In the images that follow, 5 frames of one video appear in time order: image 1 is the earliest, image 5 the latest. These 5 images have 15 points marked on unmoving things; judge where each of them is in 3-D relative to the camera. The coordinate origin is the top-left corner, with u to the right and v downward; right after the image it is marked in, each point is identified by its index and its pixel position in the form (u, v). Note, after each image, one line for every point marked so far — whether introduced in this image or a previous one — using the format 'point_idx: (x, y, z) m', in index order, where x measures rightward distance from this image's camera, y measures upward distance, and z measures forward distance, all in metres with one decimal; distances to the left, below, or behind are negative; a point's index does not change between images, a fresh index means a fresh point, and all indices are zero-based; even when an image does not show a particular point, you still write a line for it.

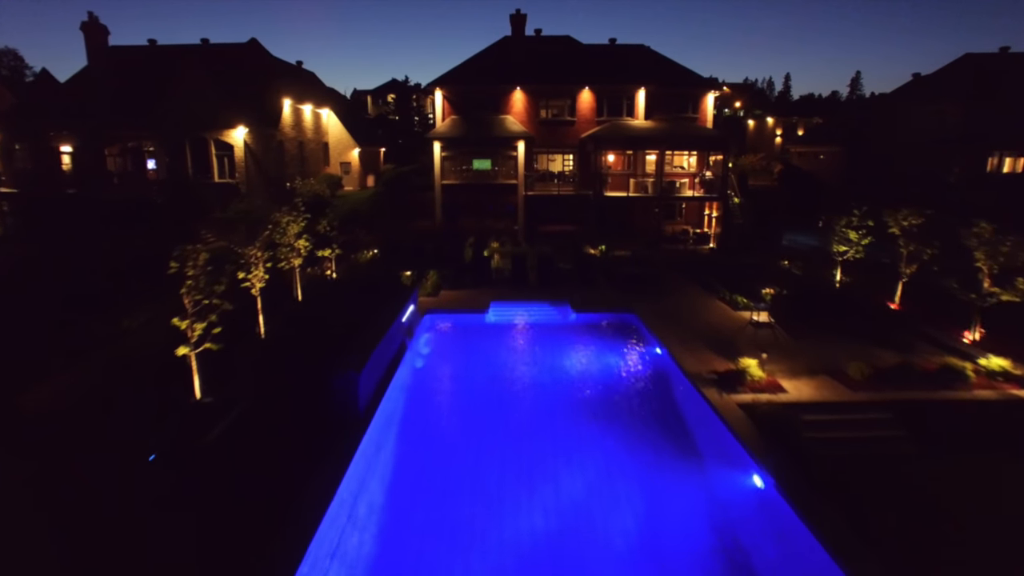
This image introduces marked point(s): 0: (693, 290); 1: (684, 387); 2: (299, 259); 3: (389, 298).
0: (+4.9, -0.1, +19.1) m
1: (+3.0, -1.7, +12.4) m
2: (-5.5, +0.7, +18.0) m
3: (-3.0, -0.3, +17.5) m
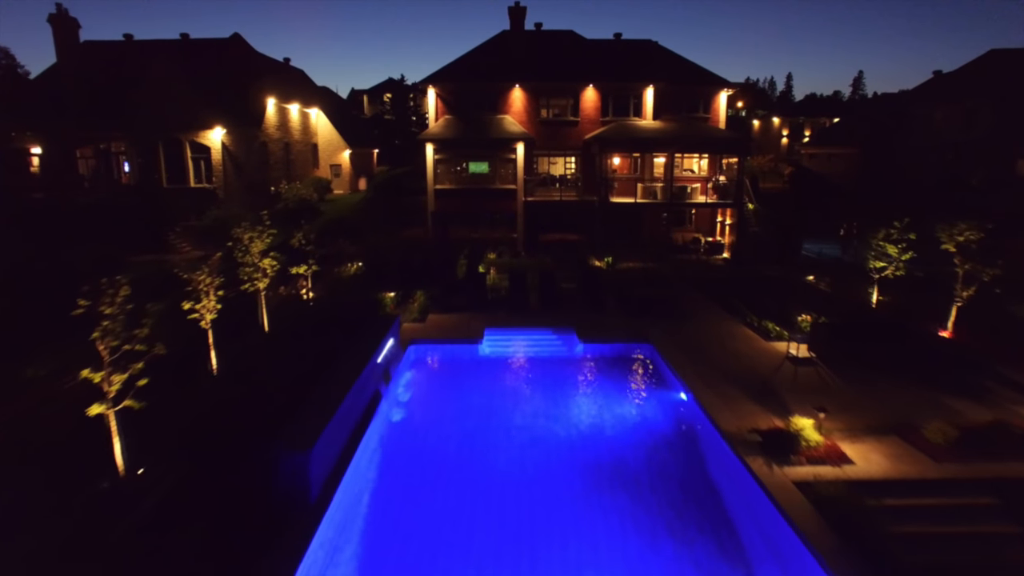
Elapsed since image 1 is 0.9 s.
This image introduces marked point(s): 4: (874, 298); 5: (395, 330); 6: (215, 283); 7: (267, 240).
0: (+4.8, -0.6, +16.8) m
1: (+3.0, -2.3, +10.1) m
2: (-5.5, +0.2, +15.7) m
3: (-3.1, -0.8, +15.2) m
4: (+9.4, -0.3, +18.3) m
5: (-2.5, -0.9, +14.9) m
6: (-5.2, +0.1, +12.4) m
7: (-5.4, +1.0, +15.4) m
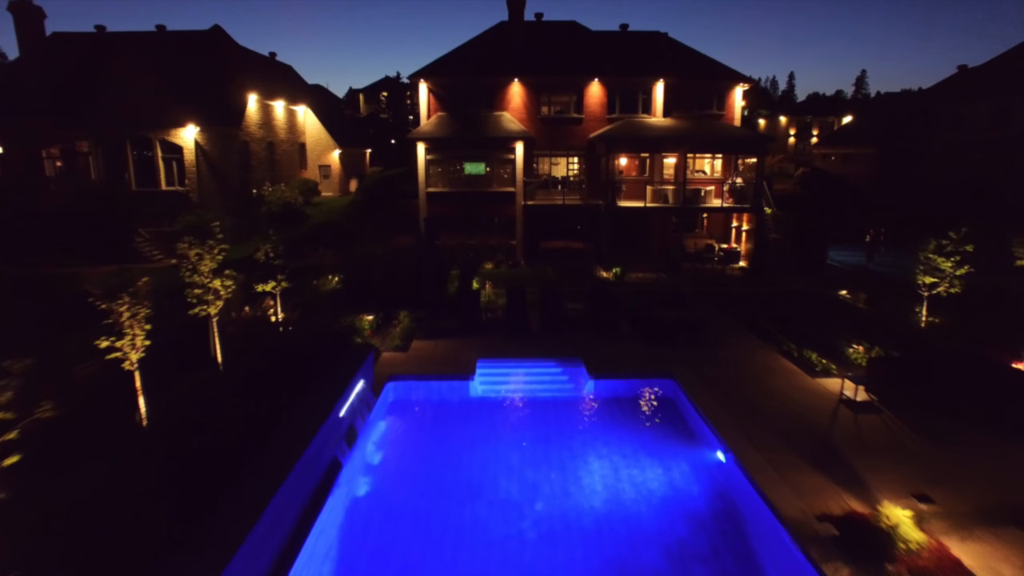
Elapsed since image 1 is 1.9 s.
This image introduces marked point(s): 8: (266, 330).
0: (+4.8, -1.1, +14.4) m
1: (+2.9, -2.8, +7.7) m
2: (-5.6, -0.3, +13.3) m
3: (-3.1, -1.3, +12.8) m
4: (+9.4, -0.7, +16.0) m
5: (-2.6, -1.4, +12.5) m
6: (-5.3, -0.4, +10.0) m
7: (-5.4, +0.6, +13.1) m
8: (-5.3, -0.9, +15.2) m
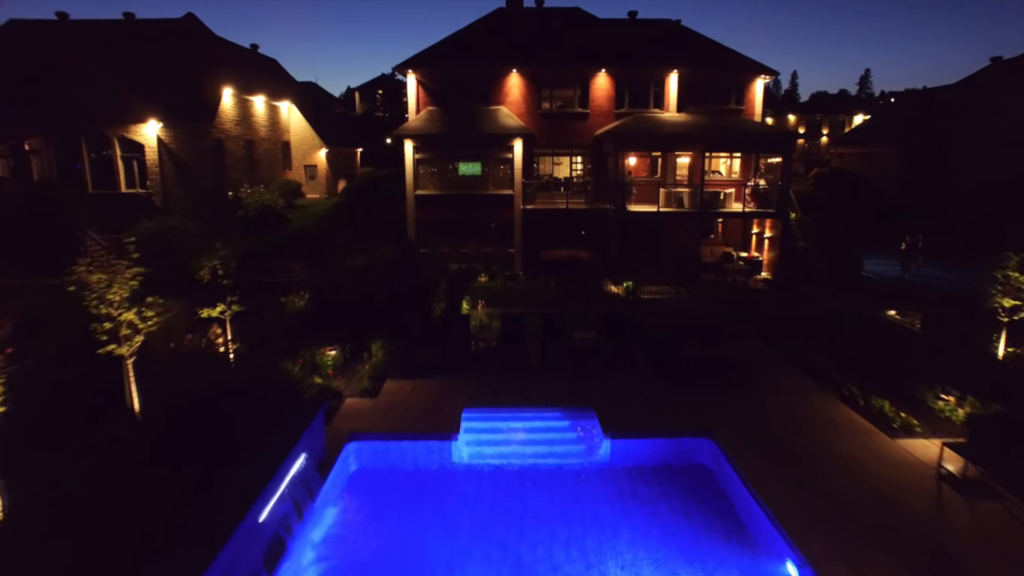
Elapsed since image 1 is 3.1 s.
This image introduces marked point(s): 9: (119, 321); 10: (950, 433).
0: (+4.7, -1.6, +11.6) m
1: (+2.8, -3.3, +4.9) m
2: (-5.6, -0.8, +10.5) m
3: (-3.2, -1.8, +10.0) m
4: (+9.3, -1.2, +13.2) m
5: (-2.6, -1.9, +9.7) m
6: (-5.4, -0.9, +7.2) m
7: (-5.5, +0.1, +10.3) m
8: (-5.4, -1.4, +12.4) m
9: (-5.7, -0.4, +10.1) m
10: (+6.0, -1.9, +9.4) m
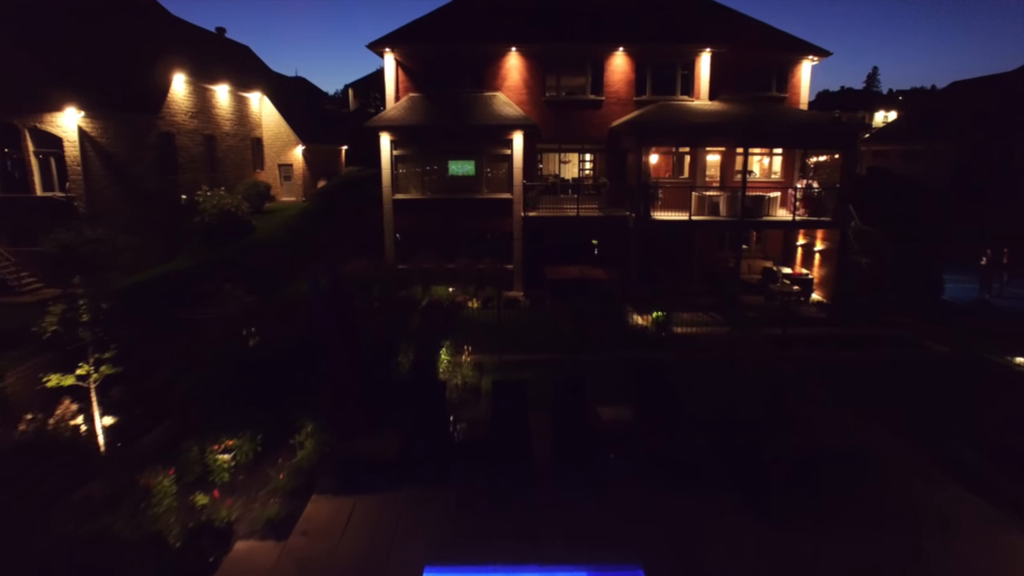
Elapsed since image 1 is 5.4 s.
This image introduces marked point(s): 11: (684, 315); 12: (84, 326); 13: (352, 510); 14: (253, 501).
0: (+4.6, -2.3, +7.2) m
1: (+2.8, -4.0, +0.5) m
2: (-5.7, -1.5, +6.1) m
3: (-3.3, -2.5, +5.6) m
4: (+9.3, -1.9, +8.7) m
5: (-2.7, -2.6, +5.2) m
6: (-5.4, -1.6, +2.8) m
7: (-5.6, -0.6, +5.8) m
8: (-5.4, -2.1, +8.0) m
9: (-5.7, -1.2, +5.7) m
10: (+5.9, -2.6, +4.9) m
11: (+4.0, -0.7, +16.5) m
12: (-5.8, -0.5, +9.3) m
13: (-1.7, -2.3, +7.7) m
14: (-2.8, -2.3, +7.7) m
